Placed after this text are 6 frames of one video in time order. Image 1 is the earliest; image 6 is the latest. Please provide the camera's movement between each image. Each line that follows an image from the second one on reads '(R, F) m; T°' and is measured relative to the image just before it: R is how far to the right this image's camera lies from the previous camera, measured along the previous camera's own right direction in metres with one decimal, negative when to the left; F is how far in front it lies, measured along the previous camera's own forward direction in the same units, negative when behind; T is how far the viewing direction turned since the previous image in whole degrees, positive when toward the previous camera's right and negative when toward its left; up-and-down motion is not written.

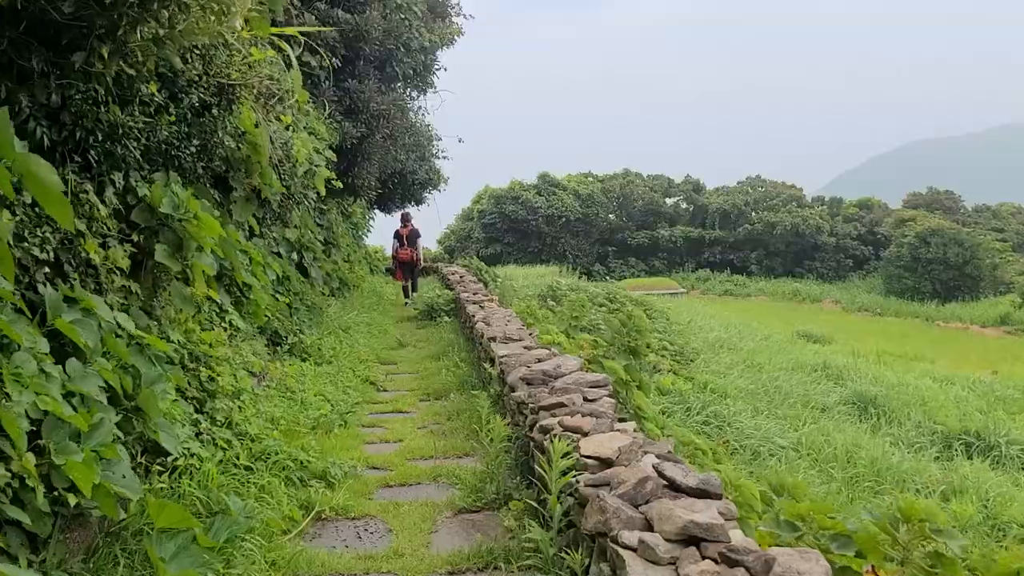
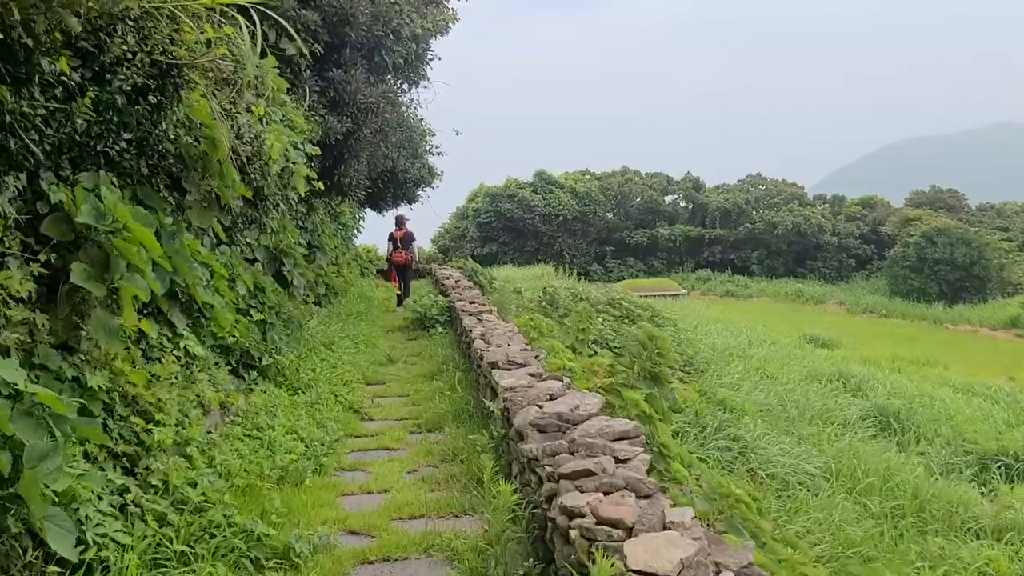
(0.0, +0.6) m; 0°
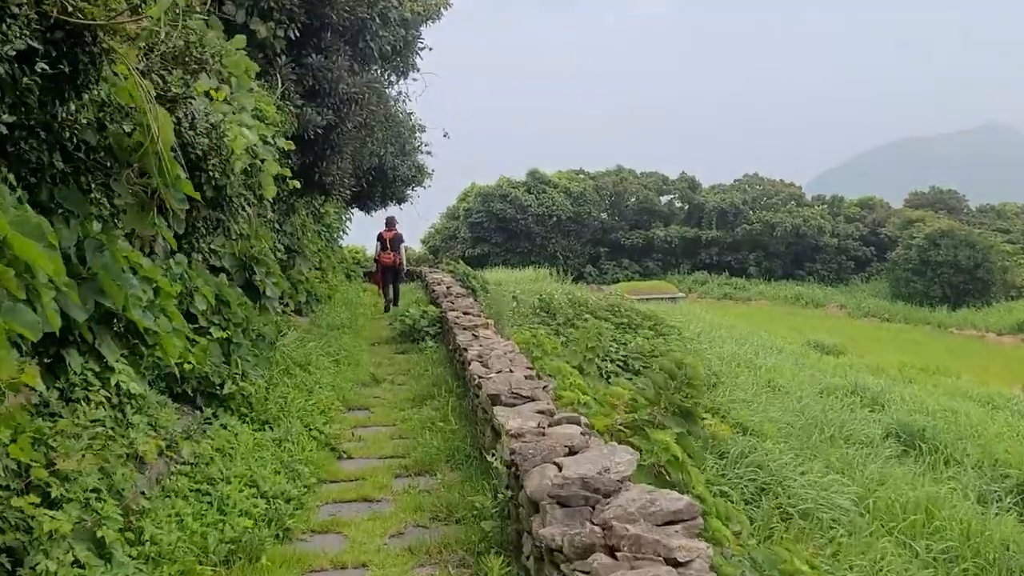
(-0.1, +0.6) m; +1°
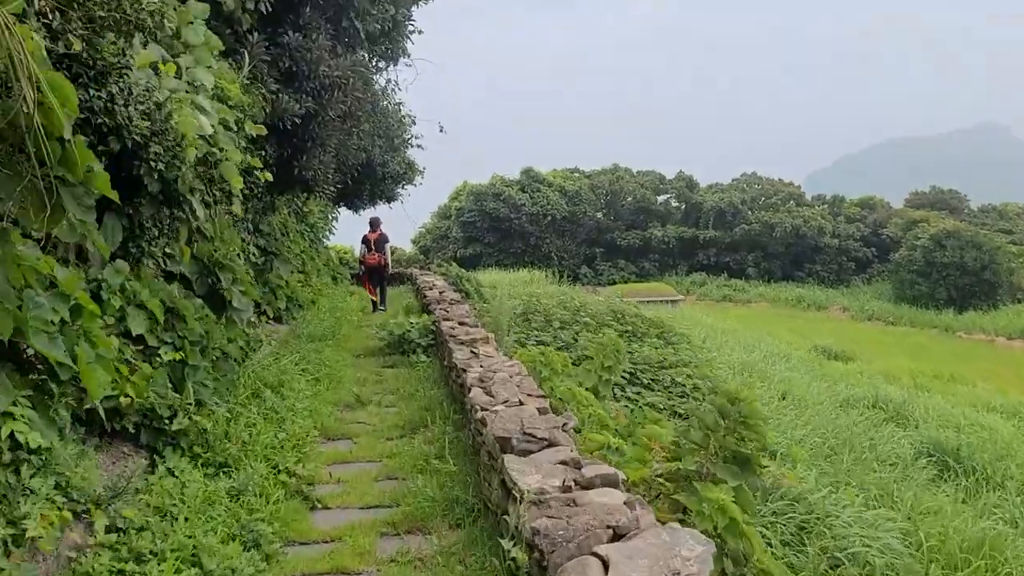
(-0.1, +0.6) m; +1°
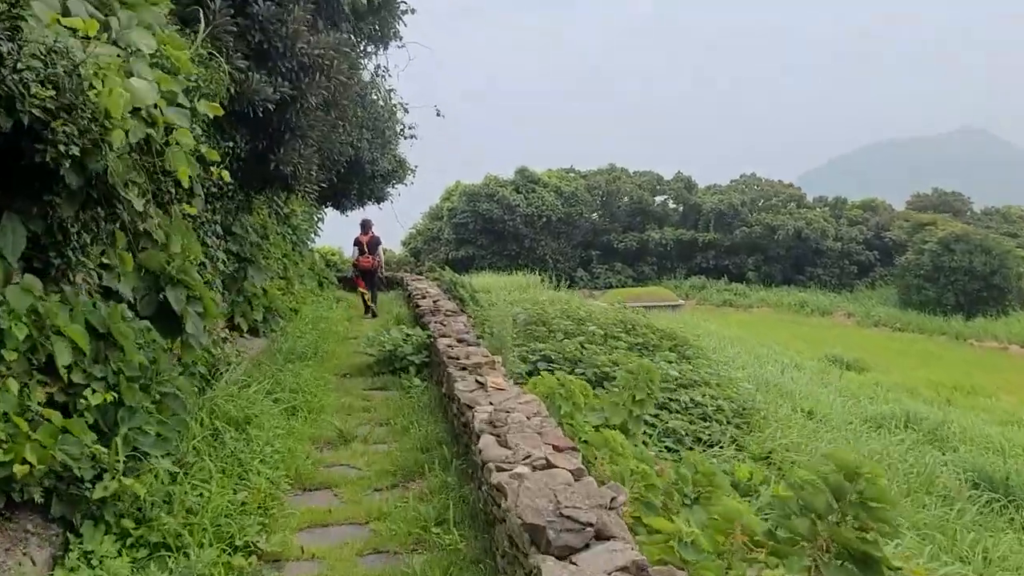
(-0.1, +0.7) m; +1°
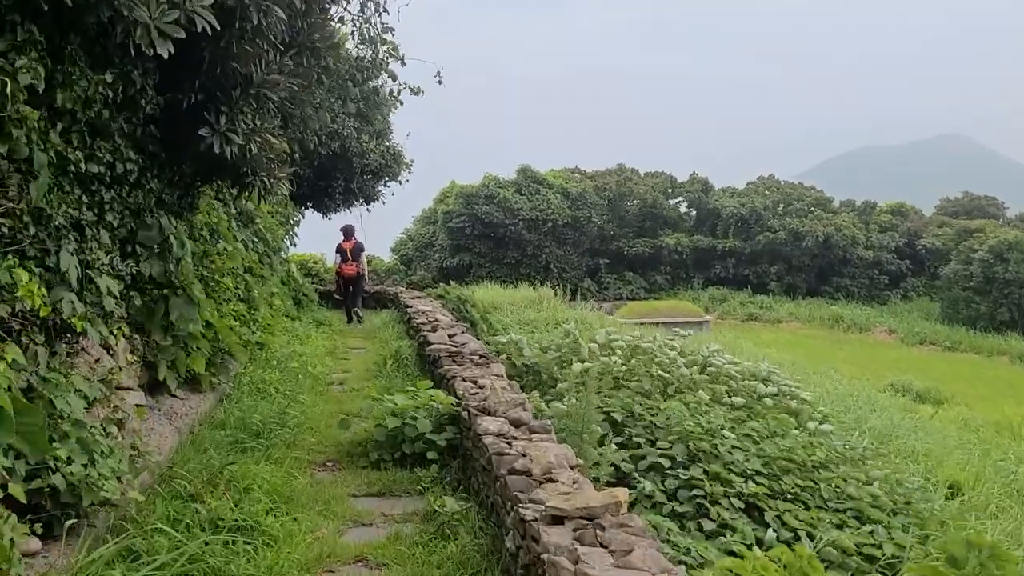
(-0.4, +2.0) m; +1°
